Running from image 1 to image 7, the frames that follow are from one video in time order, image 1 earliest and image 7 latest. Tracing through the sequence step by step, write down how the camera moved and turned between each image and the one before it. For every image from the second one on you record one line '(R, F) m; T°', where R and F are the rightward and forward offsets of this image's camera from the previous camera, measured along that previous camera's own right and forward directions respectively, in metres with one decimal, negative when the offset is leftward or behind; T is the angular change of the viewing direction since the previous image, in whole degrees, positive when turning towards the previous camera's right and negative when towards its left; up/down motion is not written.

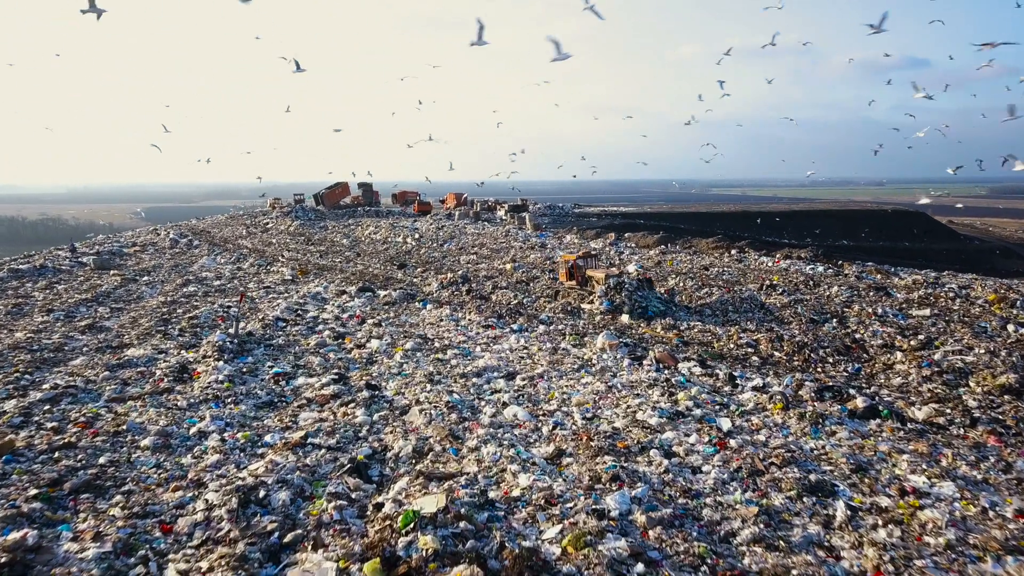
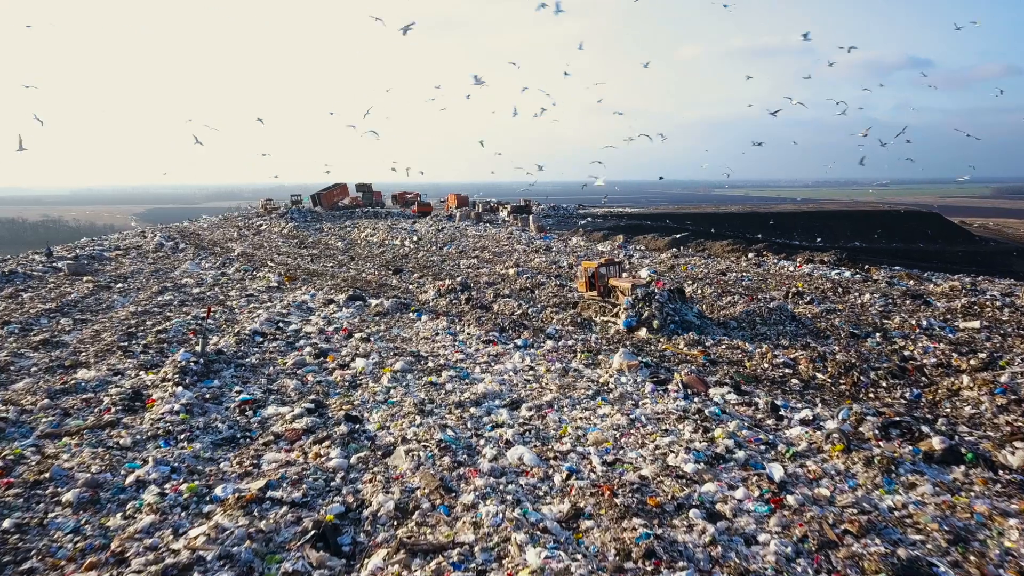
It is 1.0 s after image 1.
(0.0, +0.9) m; 0°
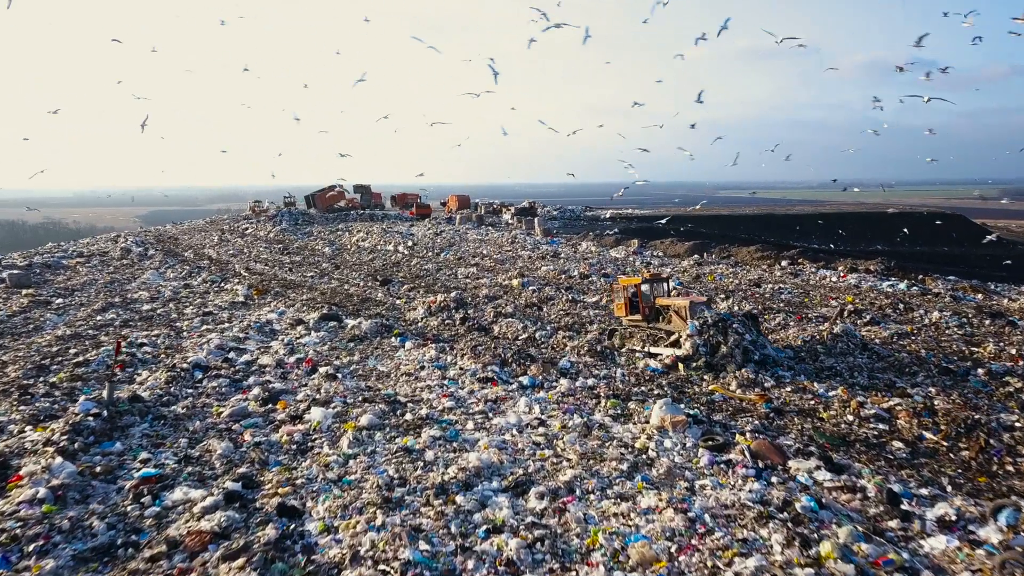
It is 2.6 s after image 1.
(0.0, +1.6) m; 0°
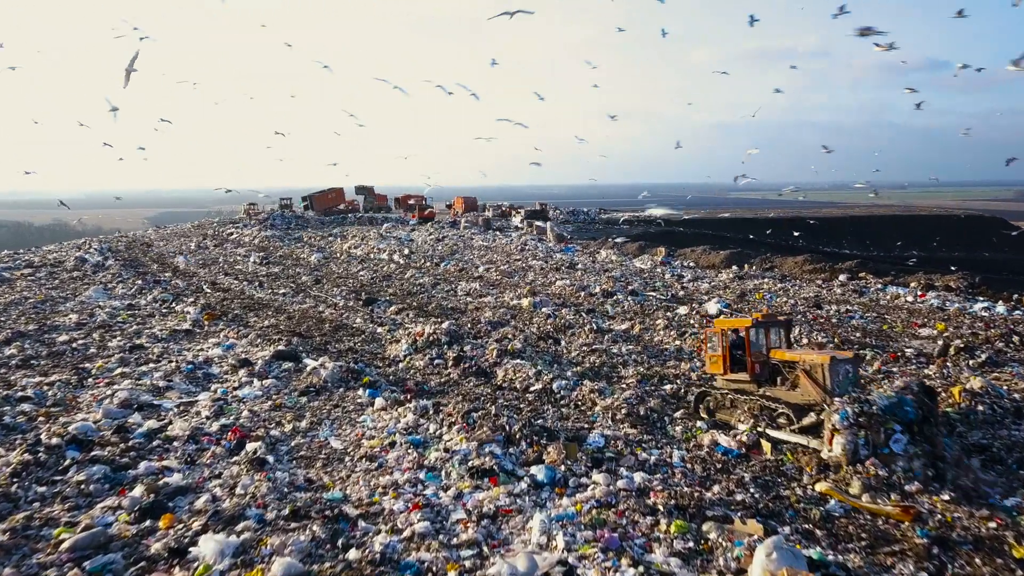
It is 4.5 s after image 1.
(0.0, +1.9) m; -1°
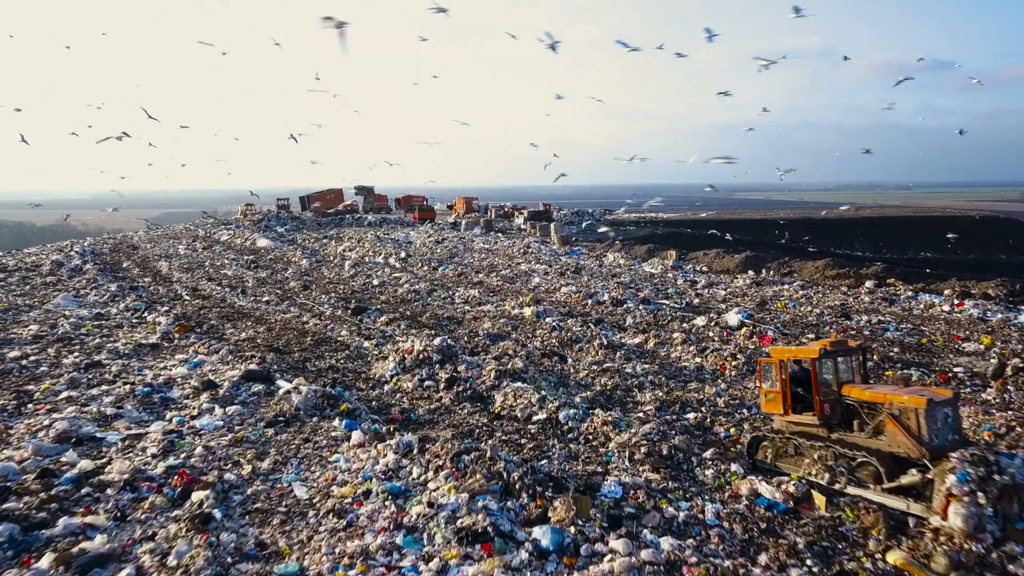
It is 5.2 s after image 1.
(0.0, +0.7) m; 0°
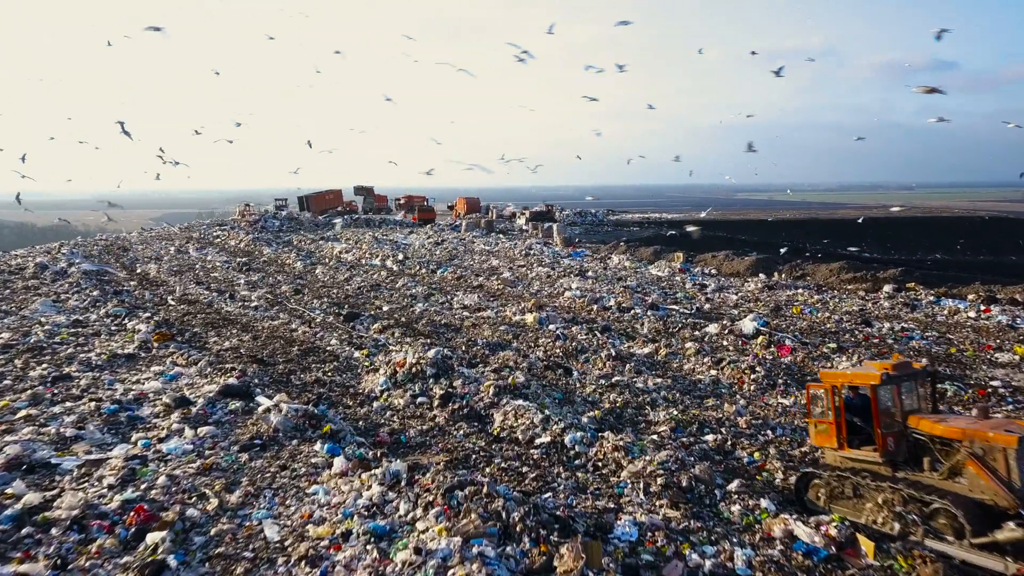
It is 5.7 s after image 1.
(0.0, +0.5) m; 0°
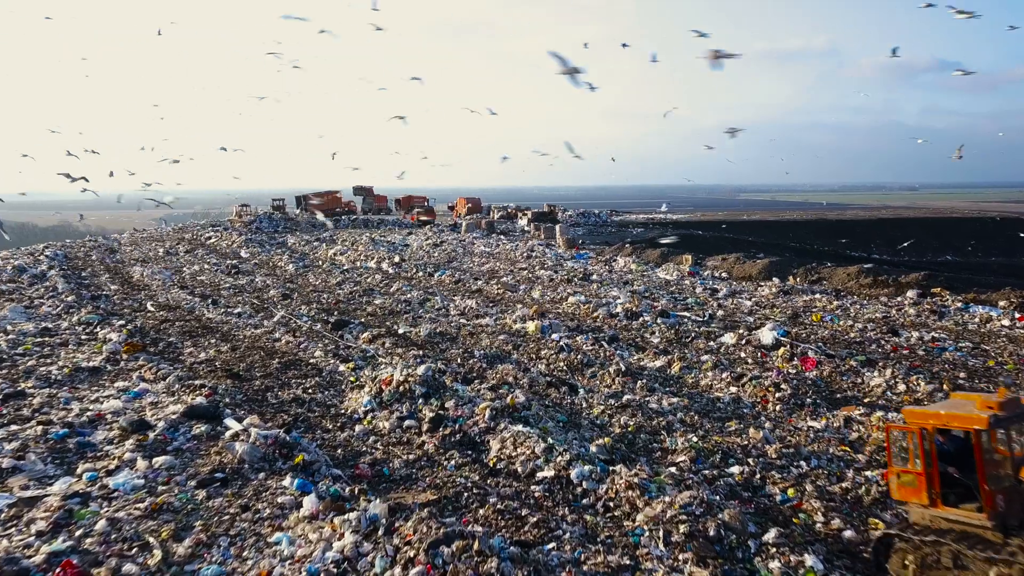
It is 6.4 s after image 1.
(0.0, +0.5) m; 0°
